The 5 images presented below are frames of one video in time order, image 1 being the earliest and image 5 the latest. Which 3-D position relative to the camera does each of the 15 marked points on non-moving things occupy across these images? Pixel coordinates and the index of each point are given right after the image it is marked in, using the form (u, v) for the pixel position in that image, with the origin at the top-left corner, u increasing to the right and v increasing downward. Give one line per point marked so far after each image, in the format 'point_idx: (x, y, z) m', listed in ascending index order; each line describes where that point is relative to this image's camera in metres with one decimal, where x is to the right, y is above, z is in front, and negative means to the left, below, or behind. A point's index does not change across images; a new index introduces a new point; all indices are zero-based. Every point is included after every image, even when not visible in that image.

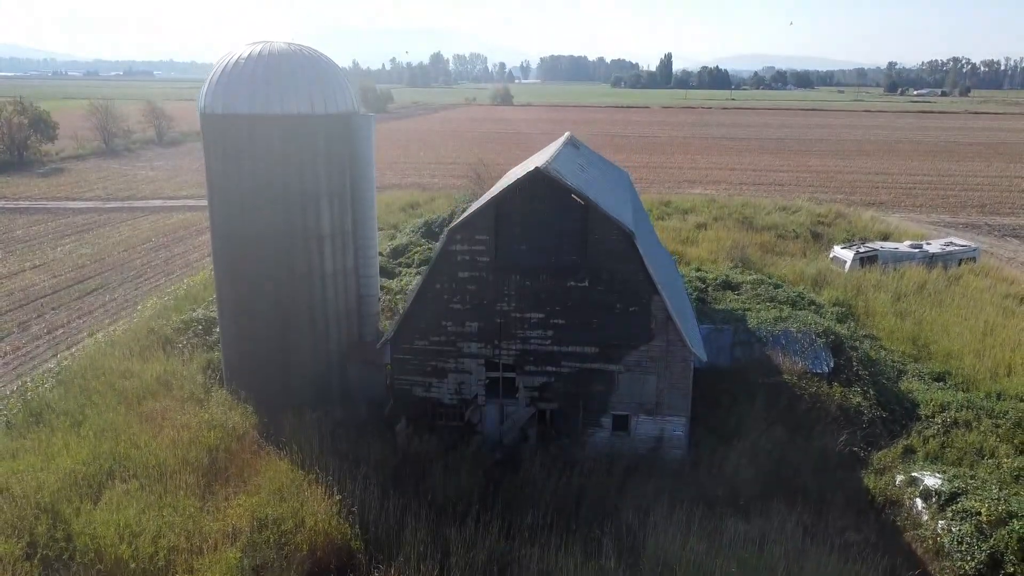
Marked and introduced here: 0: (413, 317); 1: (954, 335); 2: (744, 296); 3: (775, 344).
0: (-1.3, -0.4, +10.5) m
1: (+8.0, -0.8, +14.7) m
2: (+4.6, -0.2, +16.3) m
3: (+4.0, -0.9, +12.3) m
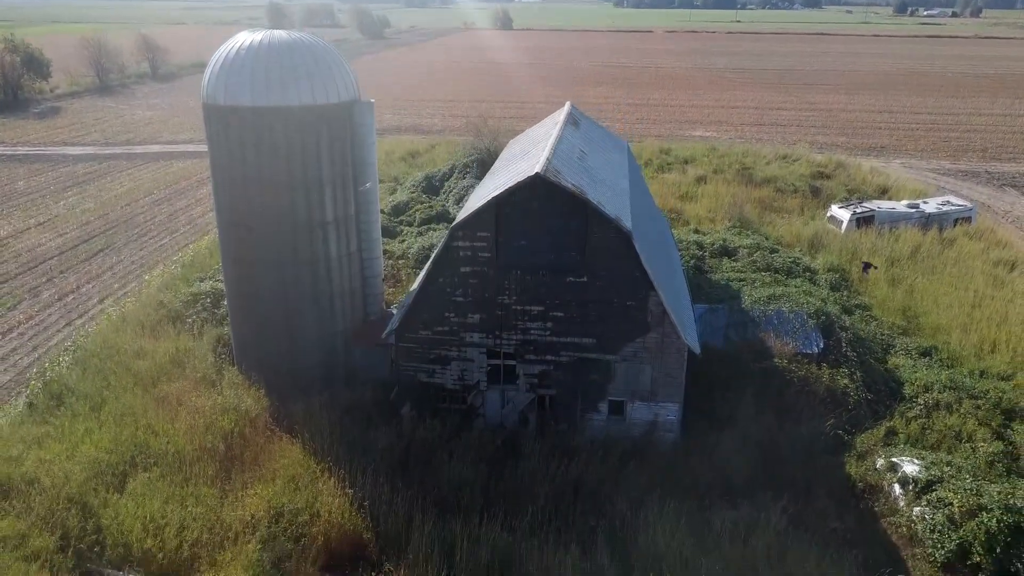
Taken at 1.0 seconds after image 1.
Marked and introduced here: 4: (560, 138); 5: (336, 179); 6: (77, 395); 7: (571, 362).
0: (-1.3, -0.3, +10.9) m
1: (+8.0, -0.3, +15.1) m
2: (+4.6, +0.5, +16.6) m
3: (+4.0, -0.6, +12.7) m
4: (+0.7, +2.3, +12.4) m
5: (-2.5, +1.6, +11.8) m
6: (-6.2, -1.5, +11.7) m
7: (+0.8, -1.0, +10.8) m
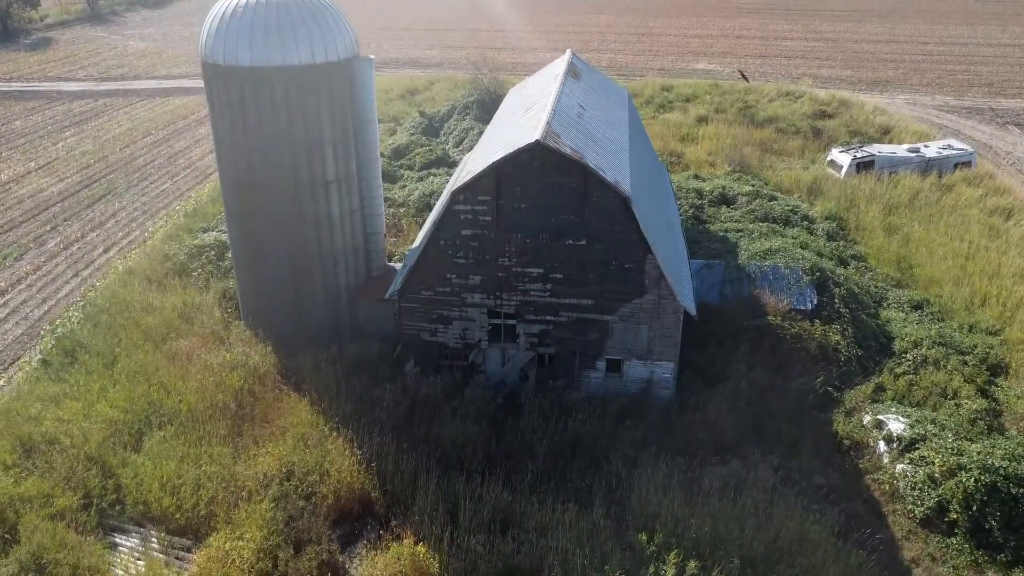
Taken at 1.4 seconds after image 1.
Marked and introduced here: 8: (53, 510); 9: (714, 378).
0: (-1.3, +0.3, +11.1) m
1: (+8.0, +0.6, +15.3) m
2: (+4.6, +1.5, +16.7) m
3: (+4.0, +0.1, +13.0) m
4: (+0.7, +2.9, +12.3) m
5: (-2.5, +2.2, +11.9) m
6: (-6.2, -0.9, +12.0) m
7: (+0.8, -0.5, +11.0) m
8: (-4.9, -2.4, +8.8) m
9: (+2.8, -1.3, +11.5) m
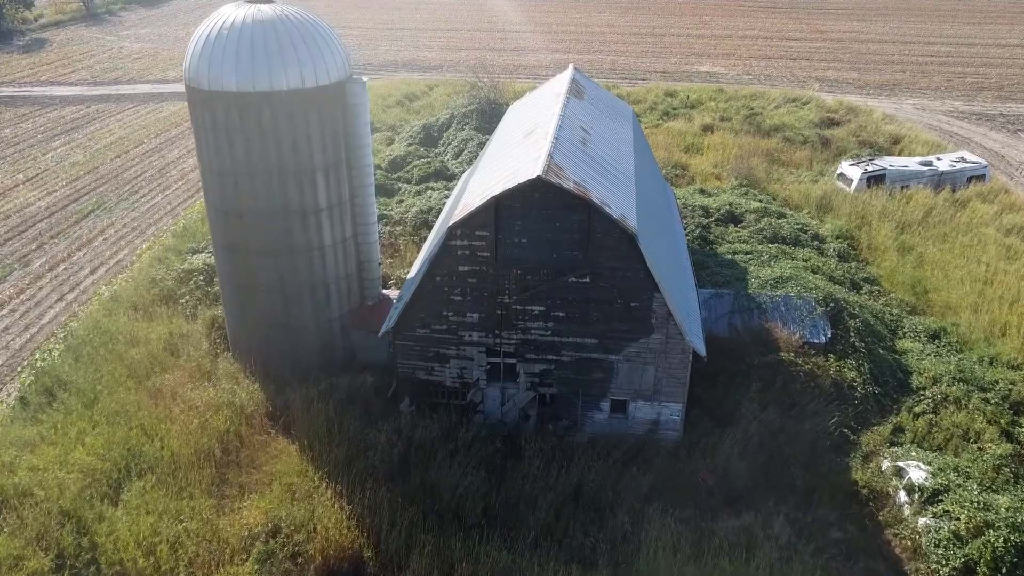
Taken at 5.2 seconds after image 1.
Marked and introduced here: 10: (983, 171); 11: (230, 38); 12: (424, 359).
0: (-1.3, -0.2, +10.6) m
1: (+8.0, +0.1, +14.8) m
2: (+4.6, +1.1, +16.2) m
3: (+4.0, -0.4, +12.4) m
4: (+0.7, +2.4, +11.8) m
5: (-2.5, +1.7, +11.3) m
6: (-6.2, -1.4, +11.4) m
7: (+0.8, -0.9, +10.5) m
8: (-4.9, -2.9, +8.3) m
9: (+2.8, -1.7, +11.0) m
10: (+11.4, +2.8, +19.8) m
11: (-3.6, +3.2, +10.5) m
12: (-1.2, -0.9, +11.0) m
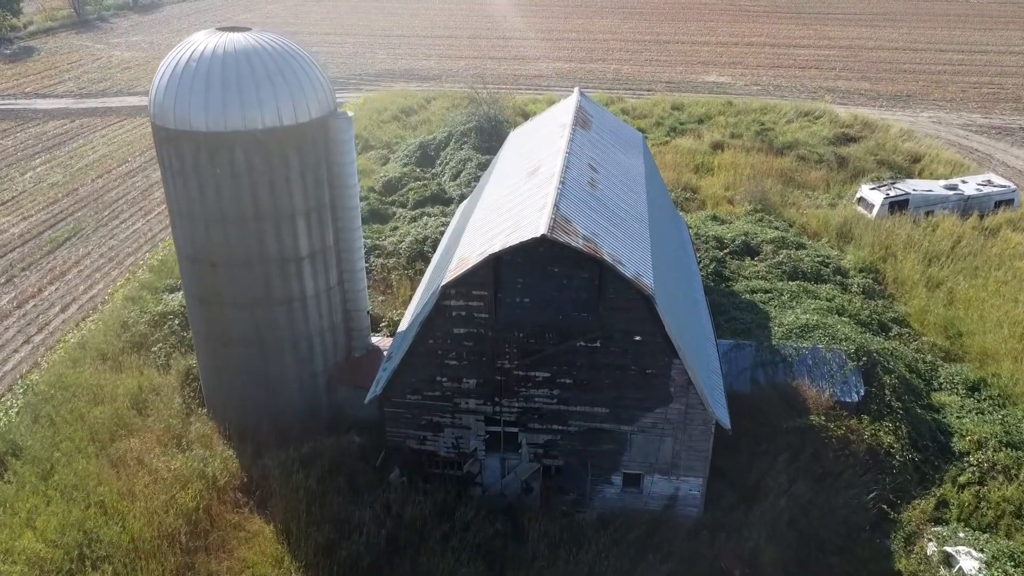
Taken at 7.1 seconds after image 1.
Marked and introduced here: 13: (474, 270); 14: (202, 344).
0: (-1.2, -0.9, +9.5) m
1: (+8.0, -0.6, +13.7) m
2: (+4.6, +0.4, +15.1) m
3: (+4.0, -1.1, +11.3) m
4: (+0.7, +1.7, +10.7) m
5: (-2.5, +1.0, +10.2) m
6: (-6.2, -2.1, +10.4) m
7: (+0.8, -1.7, +9.4) m
8: (-4.9, -3.6, +7.2) m
9: (+2.9, -2.4, +9.9) m
10: (+11.4, +2.1, +18.7) m
11: (-3.6, +2.5, +9.4) m
12: (-1.2, -1.7, +9.9) m
13: (-0.4, +0.2, +8.6) m
14: (-4.1, -0.7, +10.9) m
